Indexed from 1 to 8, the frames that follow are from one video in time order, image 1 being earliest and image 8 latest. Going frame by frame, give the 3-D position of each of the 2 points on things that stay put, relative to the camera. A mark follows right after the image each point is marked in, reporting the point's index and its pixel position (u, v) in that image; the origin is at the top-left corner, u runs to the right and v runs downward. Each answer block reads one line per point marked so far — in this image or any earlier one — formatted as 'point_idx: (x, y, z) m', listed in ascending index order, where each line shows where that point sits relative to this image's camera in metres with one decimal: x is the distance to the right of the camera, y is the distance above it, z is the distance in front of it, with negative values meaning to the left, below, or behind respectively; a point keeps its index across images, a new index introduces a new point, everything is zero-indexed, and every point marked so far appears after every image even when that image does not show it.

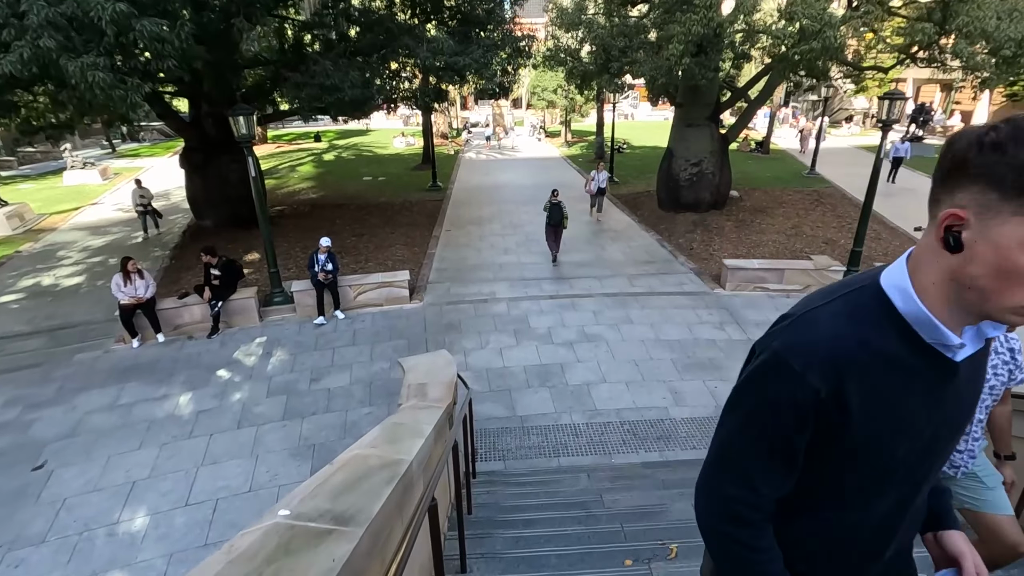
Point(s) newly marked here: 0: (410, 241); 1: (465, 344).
0: (-2.5, +1.2, +13.2) m
1: (-0.7, -0.9, +8.0) m
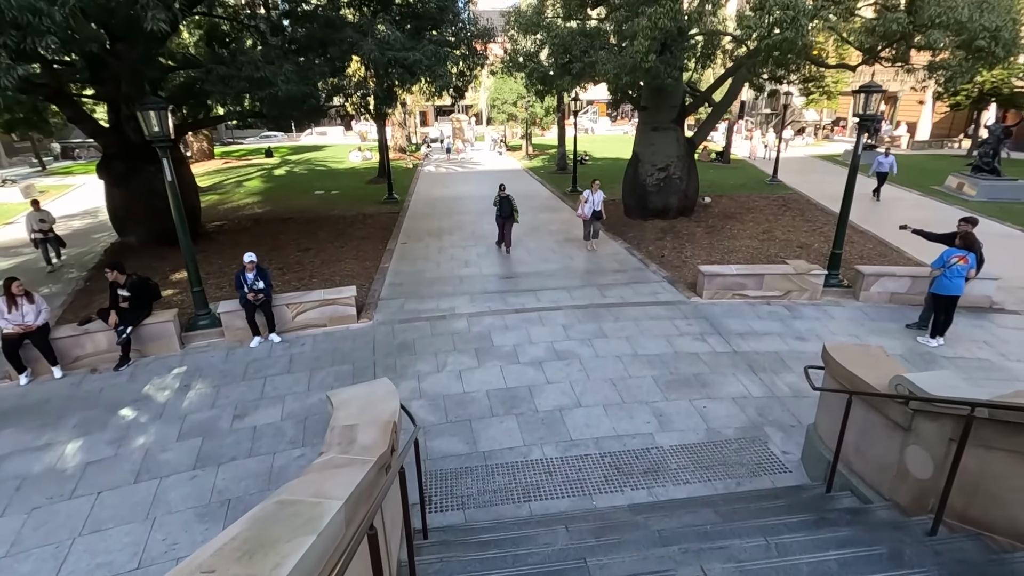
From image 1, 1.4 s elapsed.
0: (-3.4, +0.8, +12.1) m
1: (-1.2, -1.1, +7.0) m
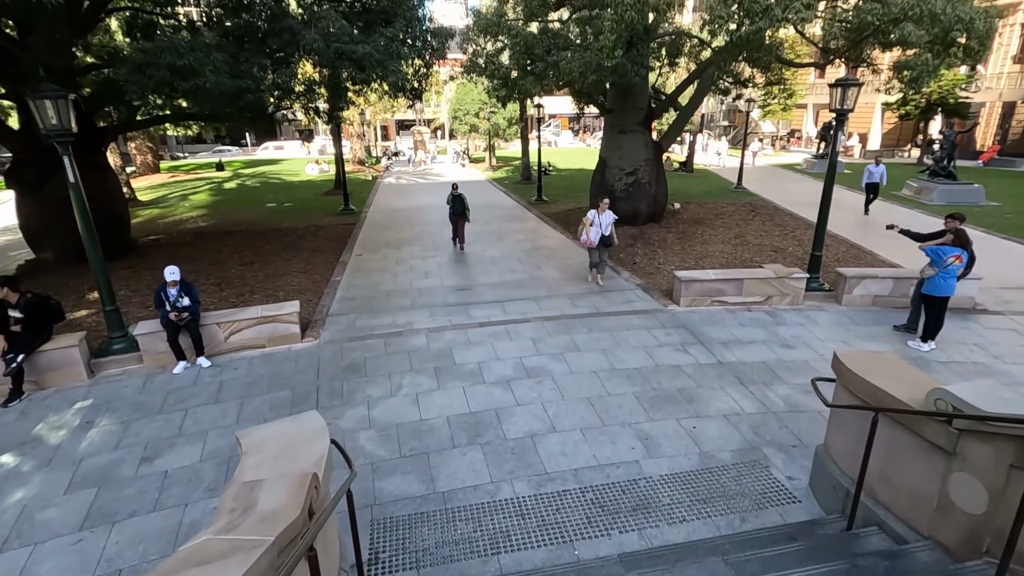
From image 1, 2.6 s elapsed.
0: (-4.2, +0.4, +11.1) m
1: (-1.6, -1.2, +6.2) m
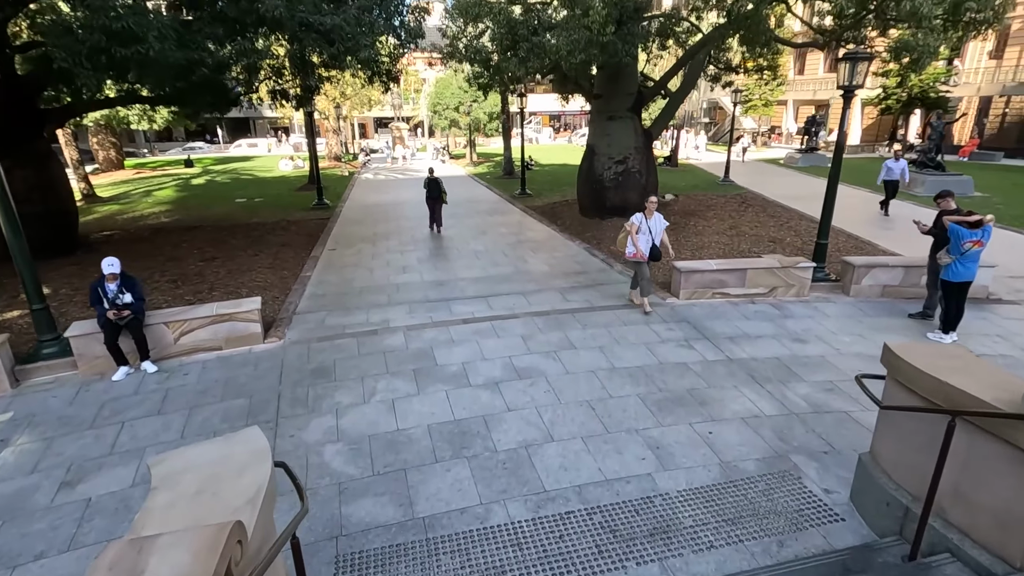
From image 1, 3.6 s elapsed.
0: (-4.5, +0.5, +10.3) m
1: (-1.7, -1.1, +5.4) m
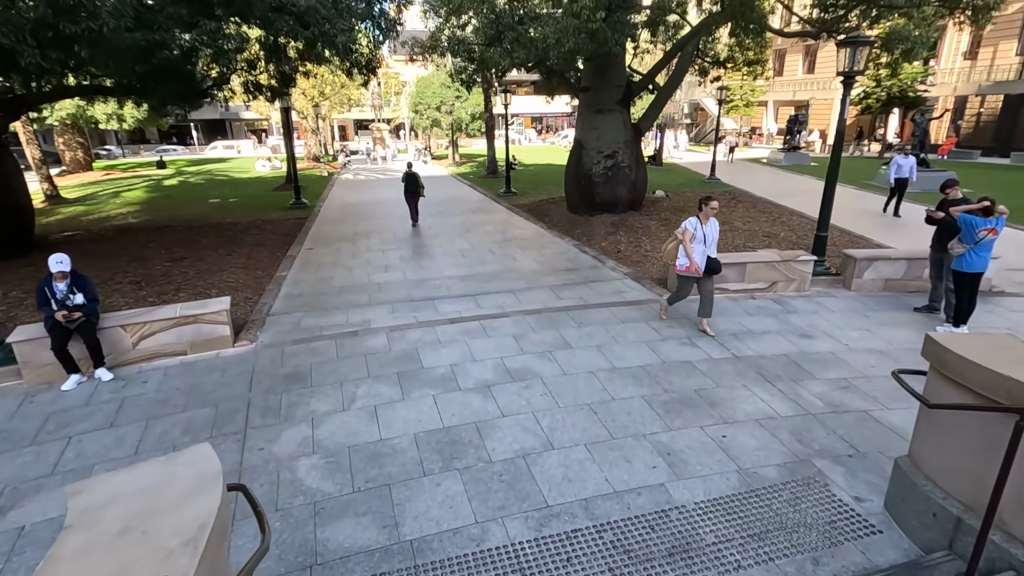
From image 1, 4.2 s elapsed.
0: (-4.7, +0.5, +9.7) m
1: (-1.8, -1.1, +4.9) m
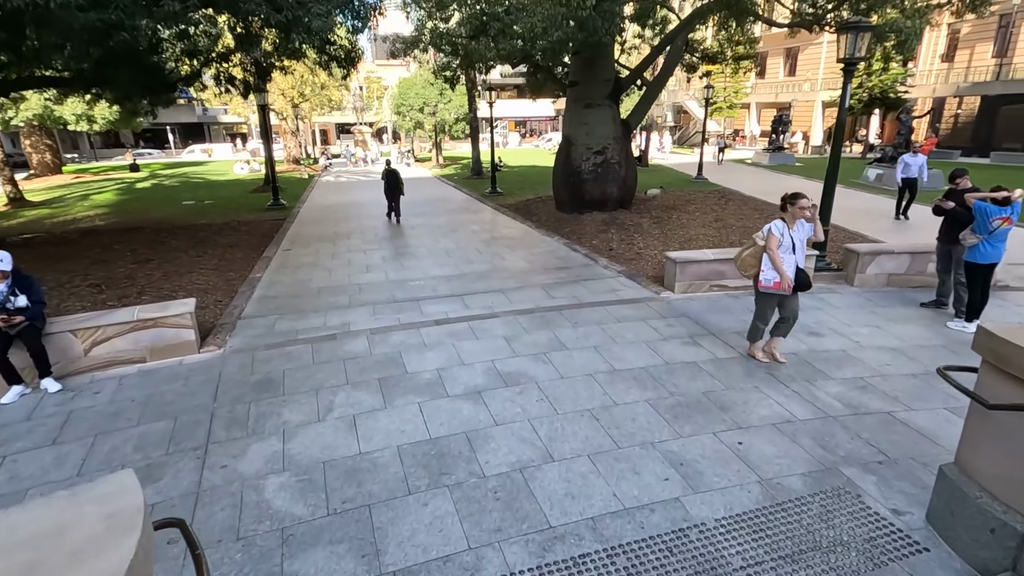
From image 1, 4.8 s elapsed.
0: (-4.9, +0.4, +9.2) m
1: (-1.8, -1.1, +4.4) m
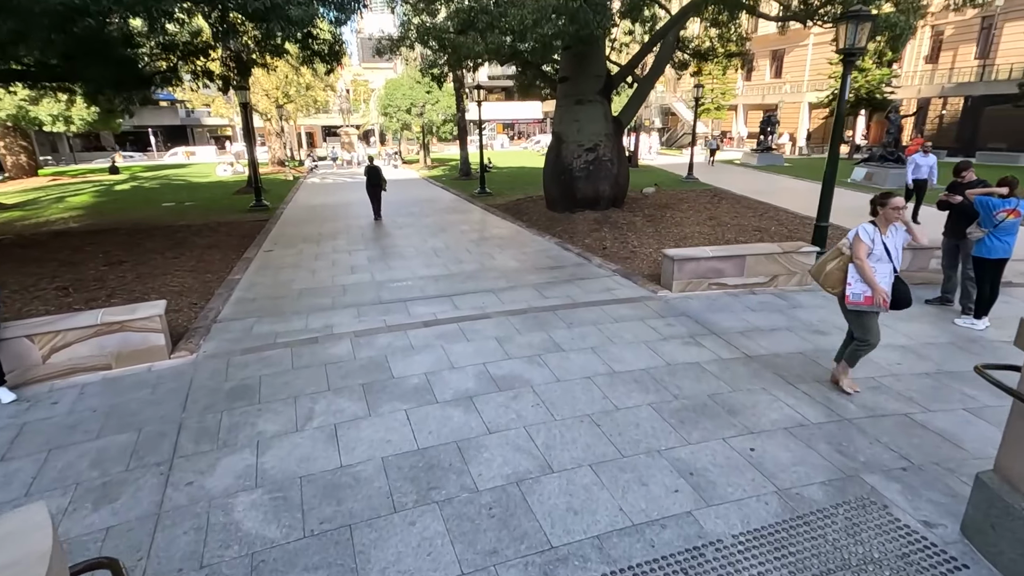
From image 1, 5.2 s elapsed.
0: (-5.1, +0.4, +8.8) m
1: (-1.9, -1.1, +4.1) m
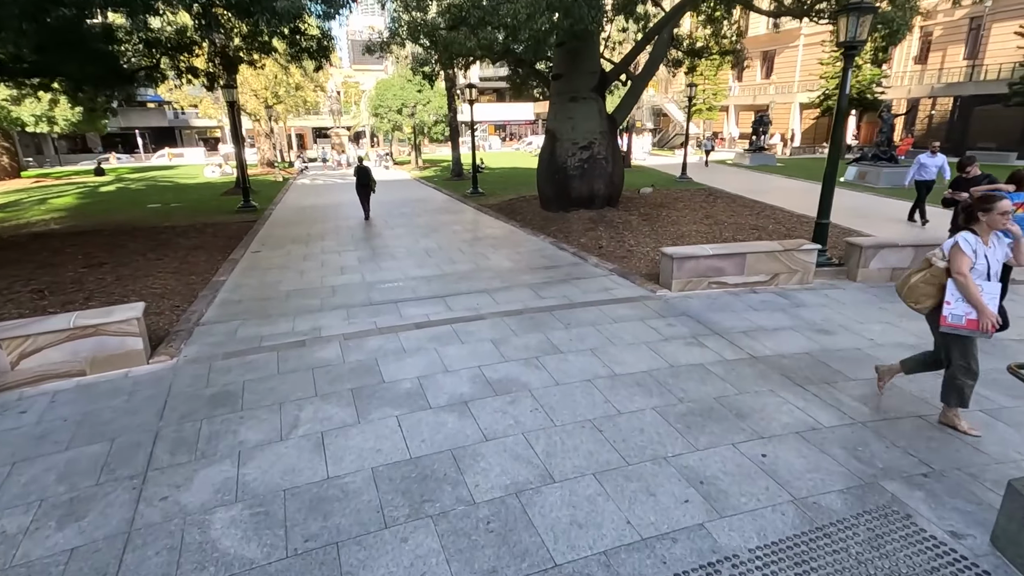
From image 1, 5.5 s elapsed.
0: (-5.1, +0.3, +8.5) m
1: (-1.9, -1.1, +3.8) m
